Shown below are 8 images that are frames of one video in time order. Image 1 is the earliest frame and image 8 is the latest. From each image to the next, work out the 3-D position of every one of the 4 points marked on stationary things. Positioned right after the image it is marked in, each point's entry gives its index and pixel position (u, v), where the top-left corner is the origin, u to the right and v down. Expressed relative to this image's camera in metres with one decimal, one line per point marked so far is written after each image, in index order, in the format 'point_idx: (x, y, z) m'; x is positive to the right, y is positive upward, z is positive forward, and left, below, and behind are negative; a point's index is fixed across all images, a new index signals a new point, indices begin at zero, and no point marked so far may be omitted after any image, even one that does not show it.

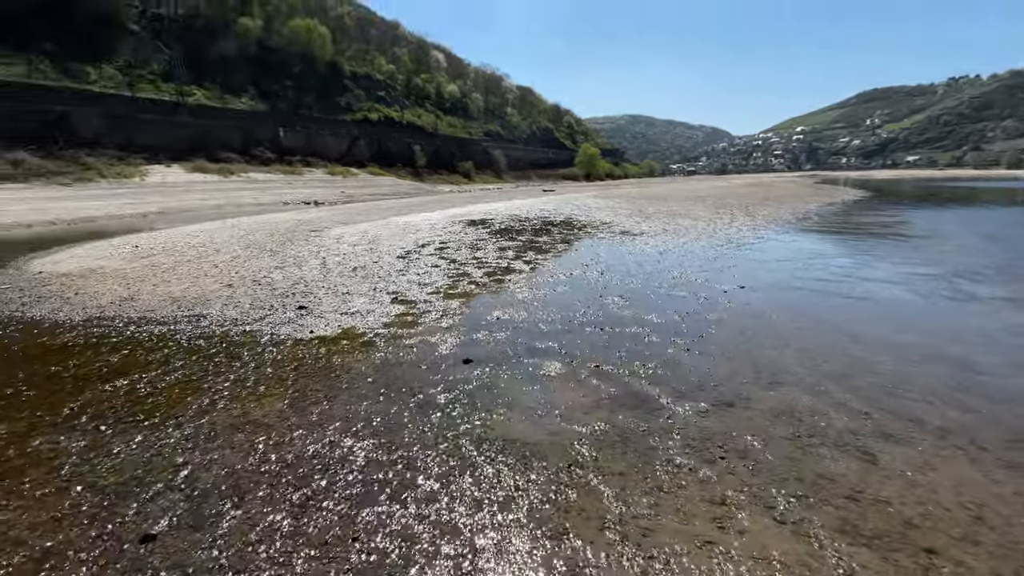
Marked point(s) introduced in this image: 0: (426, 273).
0: (-2.1, +0.4, +11.5) m
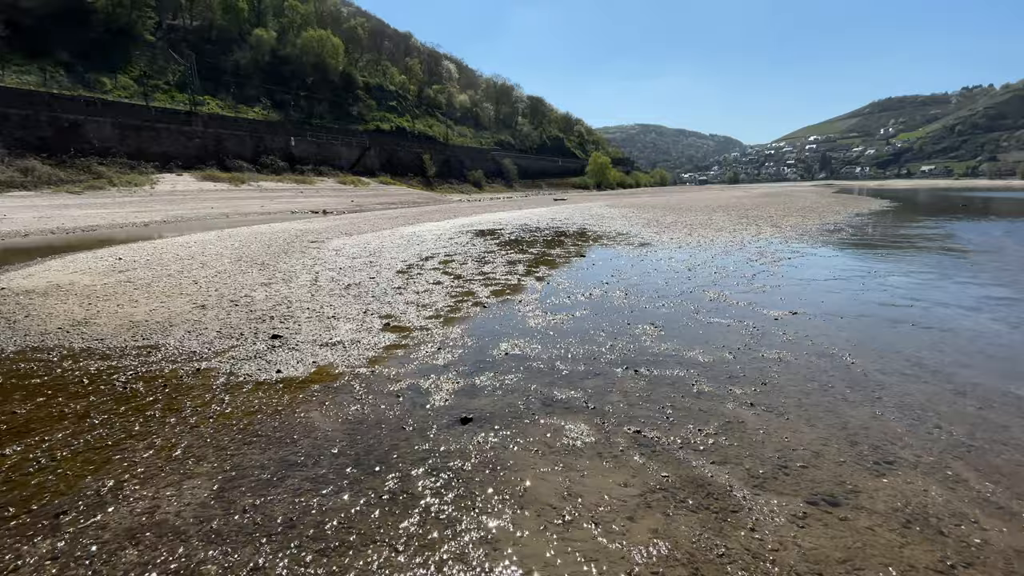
0: (-1.8, -0.1, +10.3) m
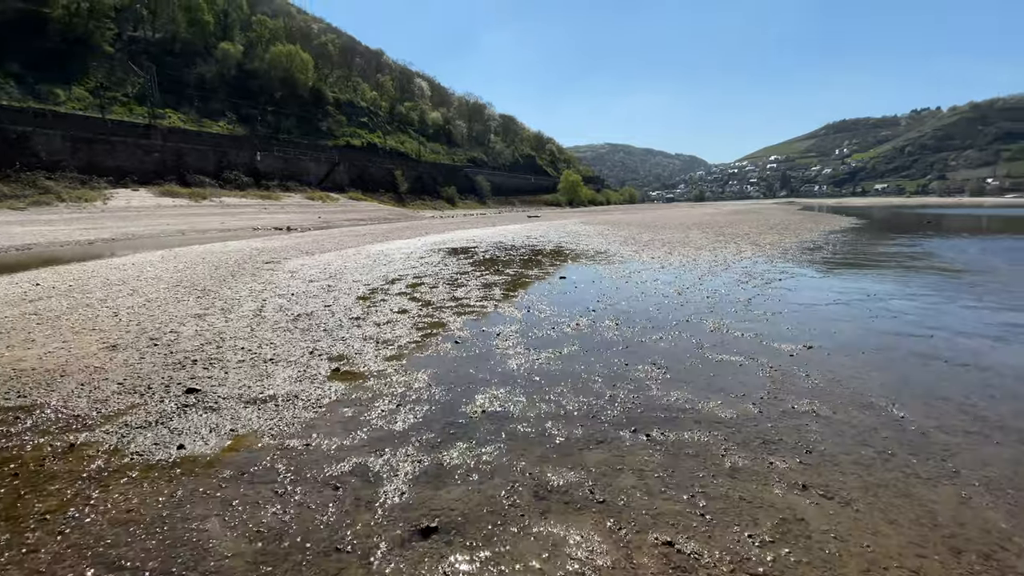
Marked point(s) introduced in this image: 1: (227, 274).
0: (-2.3, -0.7, +8.9) m
1: (-8.7, +0.4, +14.6) m
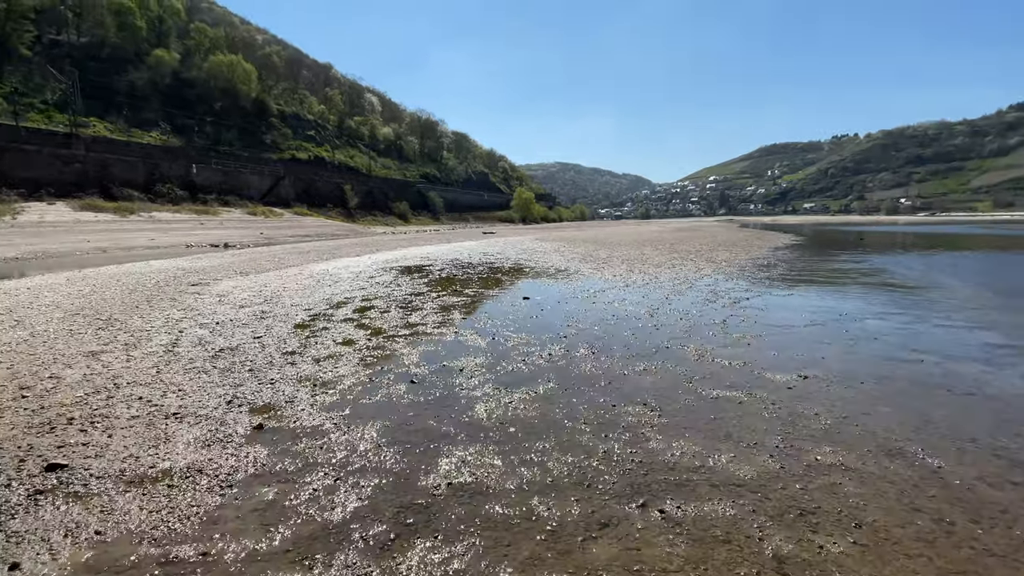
0: (-2.9, -1.1, +7.6) m
1: (-9.8, -0.3, +12.7) m
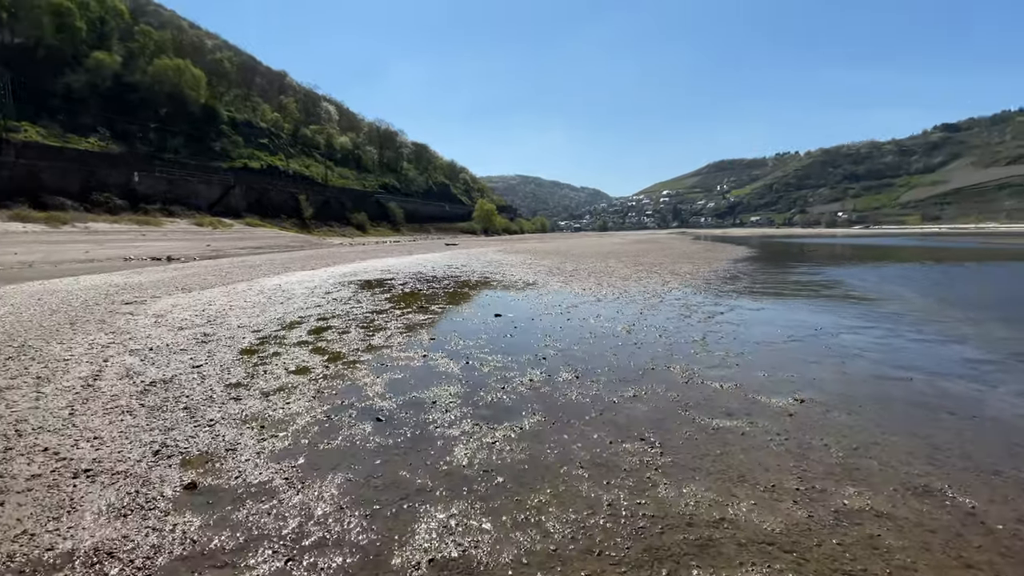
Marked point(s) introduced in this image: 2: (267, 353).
0: (-3.2, -1.4, +6.7) m
1: (-10.5, -0.8, +11.3) m
2: (-4.5, -1.2, +8.7) m
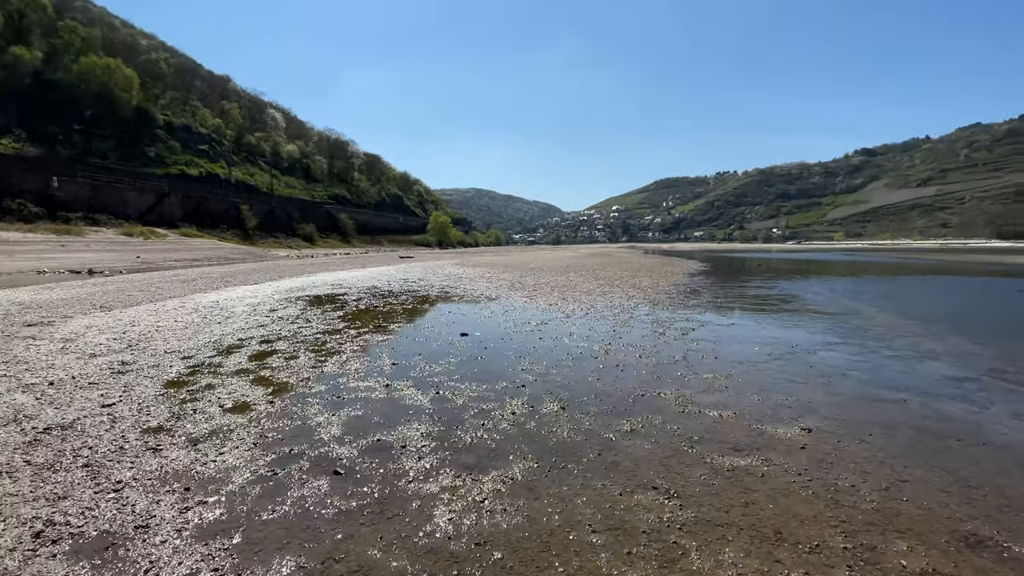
0: (-3.4, -1.7, +5.6) m
1: (-11.2, -1.2, +9.4) m
2: (-4.9, -1.5, +7.5) m
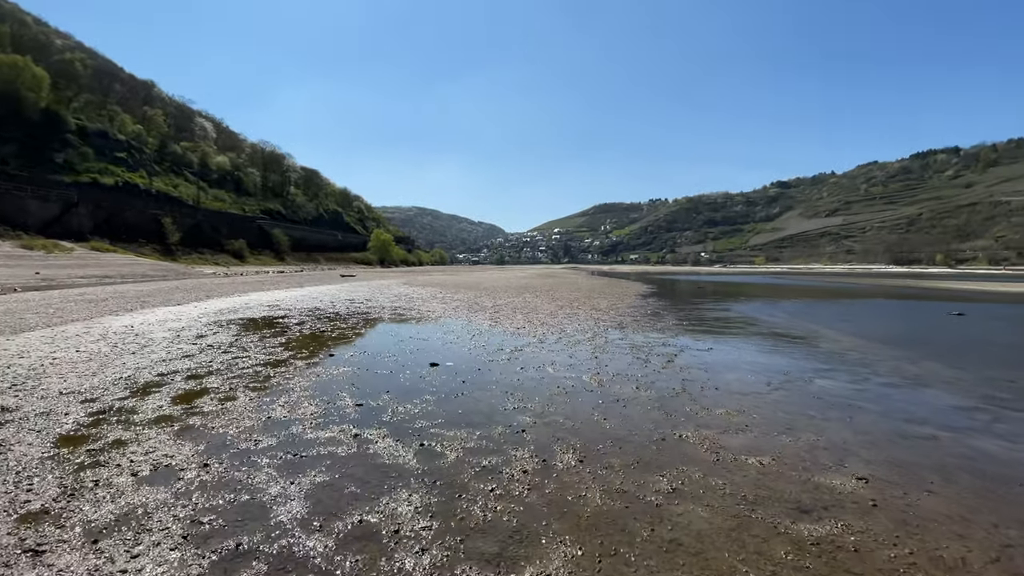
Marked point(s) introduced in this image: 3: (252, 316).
0: (-3.2, -1.9, +4.0) m
1: (-11.3, -1.5, +6.9) m
2: (-4.9, -1.8, +5.7) m
3: (-10.2, -1.1, +18.9) m
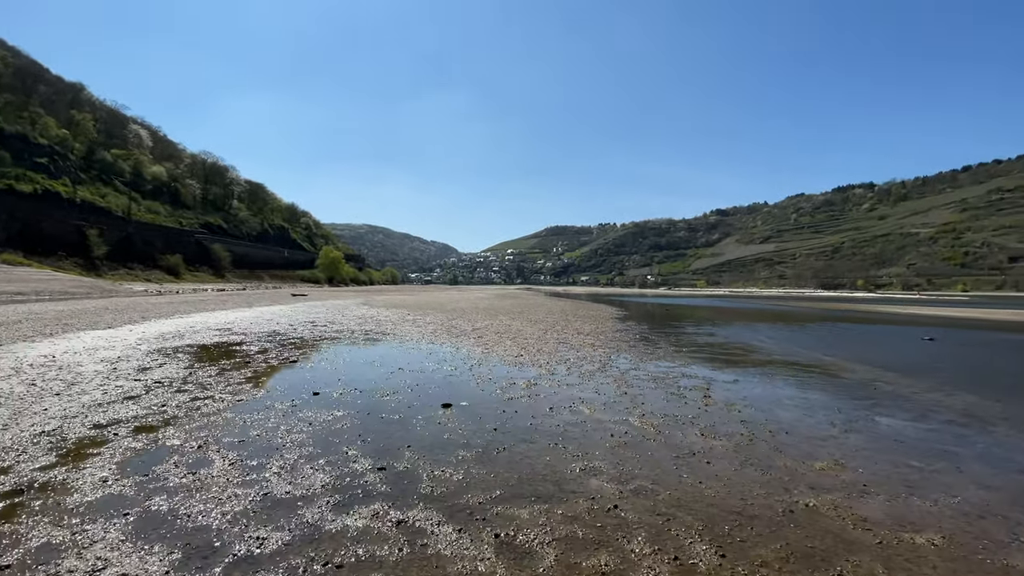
0: (-2.1, -2.1, +2.2) m
1: (-10.5, -1.7, +4.4) m
2: (-3.9, -2.1, +3.8) m
3: (-10.5, -1.8, +16.4) m
